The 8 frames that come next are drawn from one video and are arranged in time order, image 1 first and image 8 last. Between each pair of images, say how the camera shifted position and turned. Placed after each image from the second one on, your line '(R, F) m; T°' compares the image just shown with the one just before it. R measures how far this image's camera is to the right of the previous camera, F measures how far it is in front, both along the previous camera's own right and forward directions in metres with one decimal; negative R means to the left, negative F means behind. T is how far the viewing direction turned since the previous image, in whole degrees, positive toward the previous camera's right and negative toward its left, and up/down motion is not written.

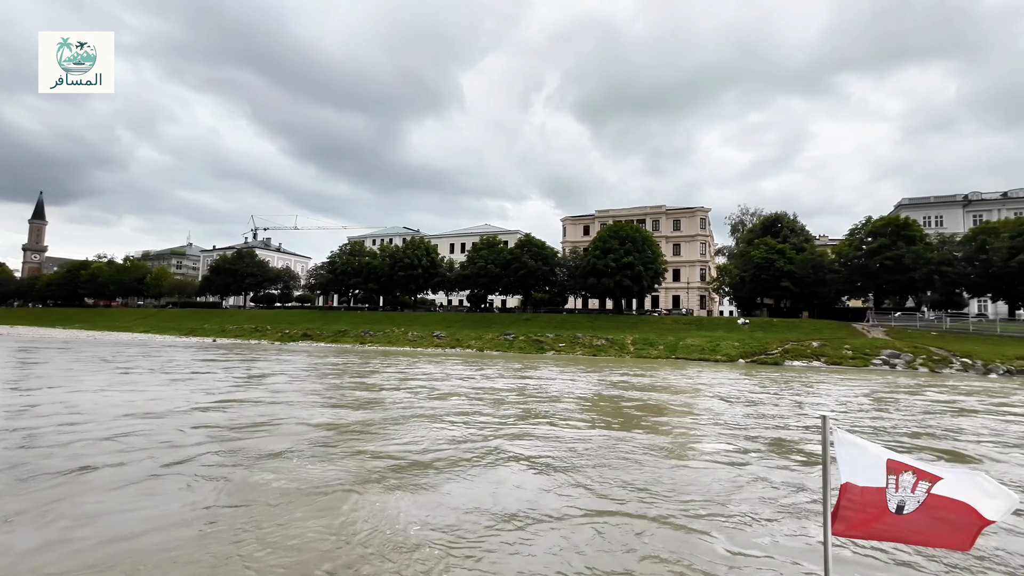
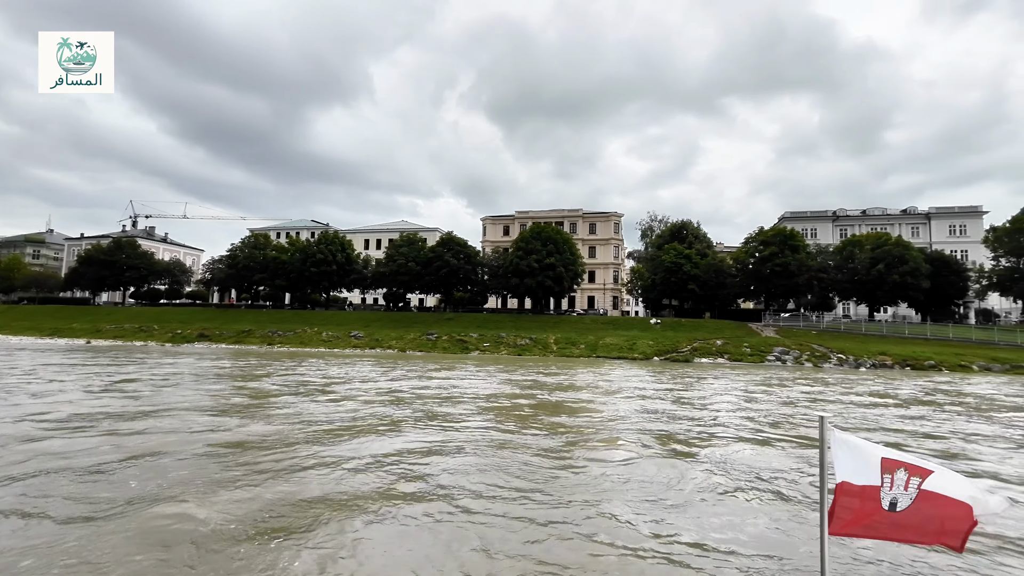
(-0.8, +0.4) m; +10°
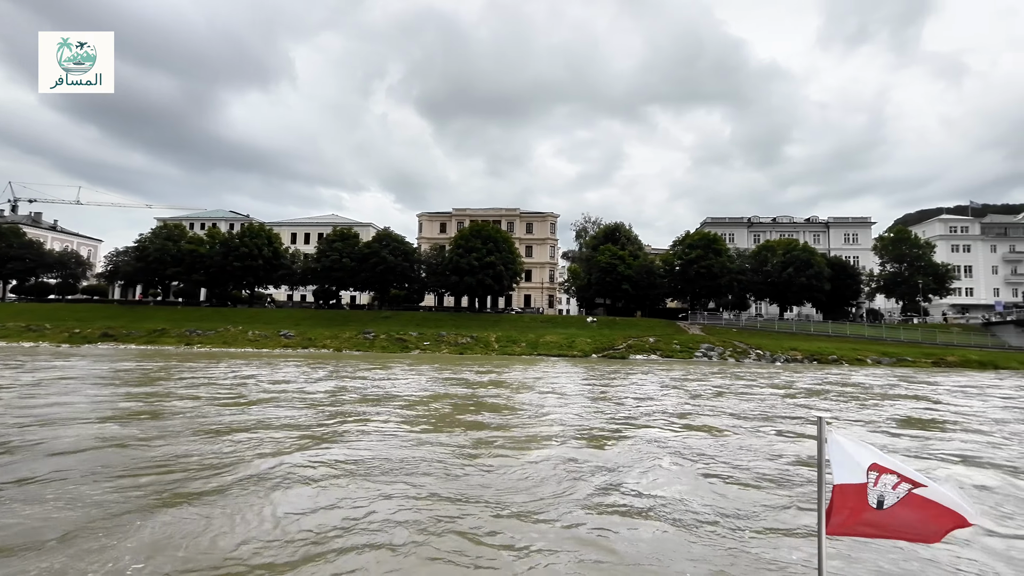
(-0.8, +0.1) m; +8°
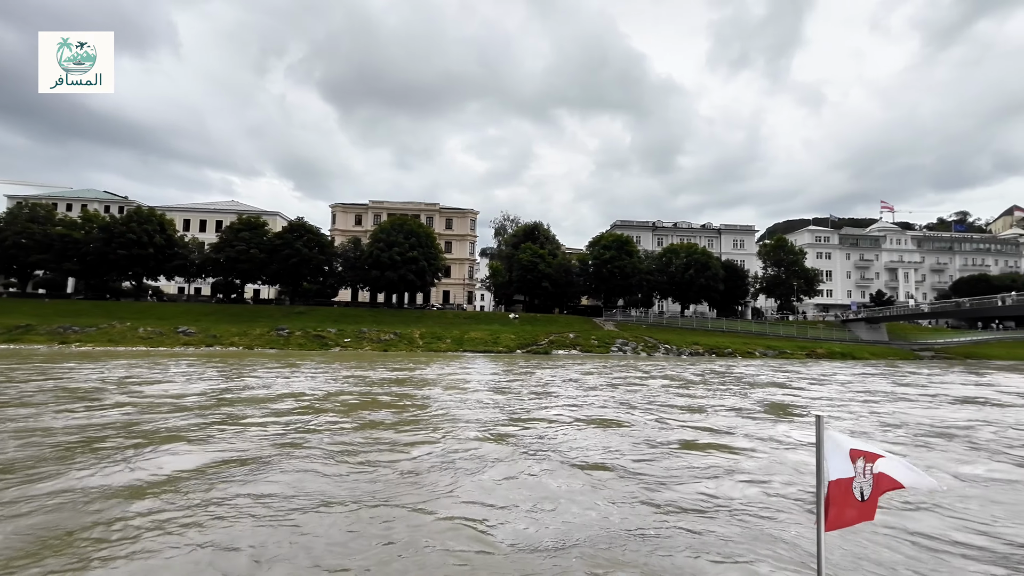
(-1.2, -0.1) m; +11°
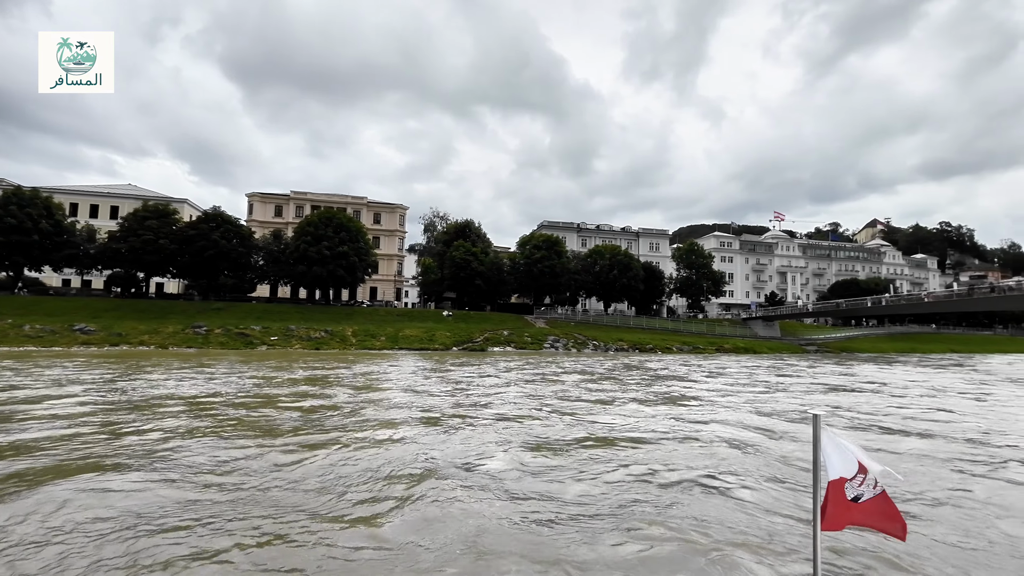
(-1.1, -0.3) m; +9°
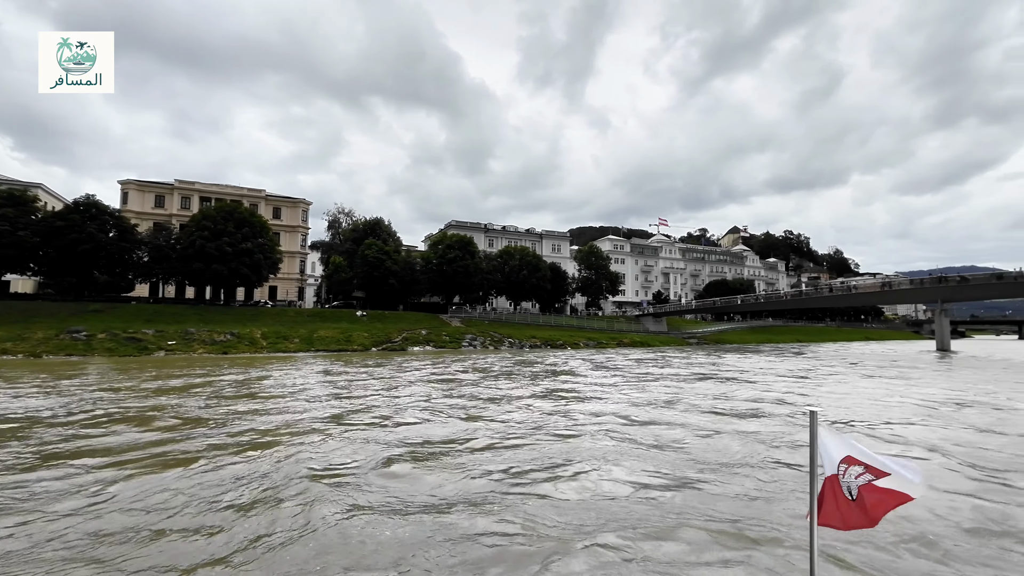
(-1.7, -0.7) m; +12°
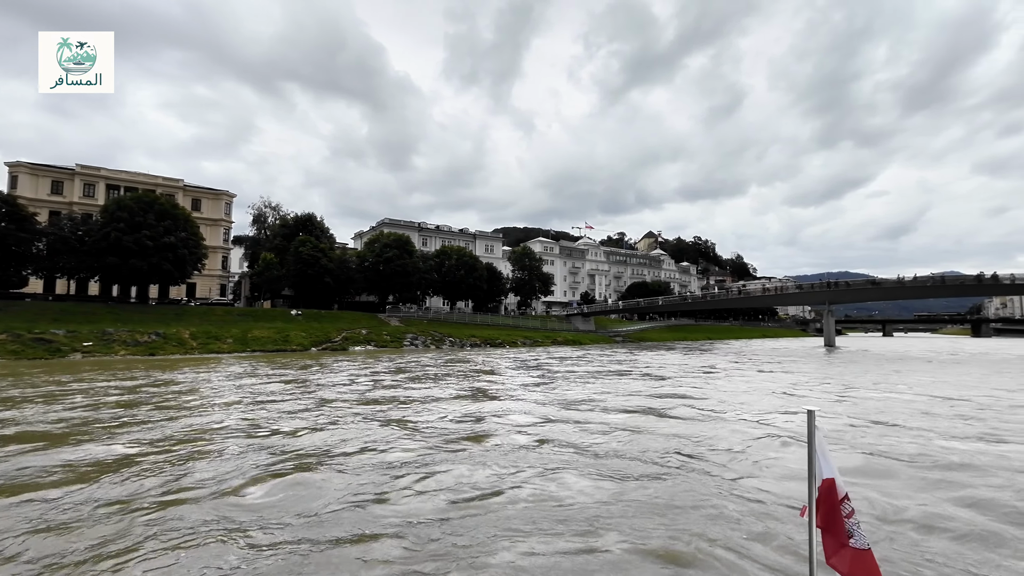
(-1.3, -0.8) m; +9°
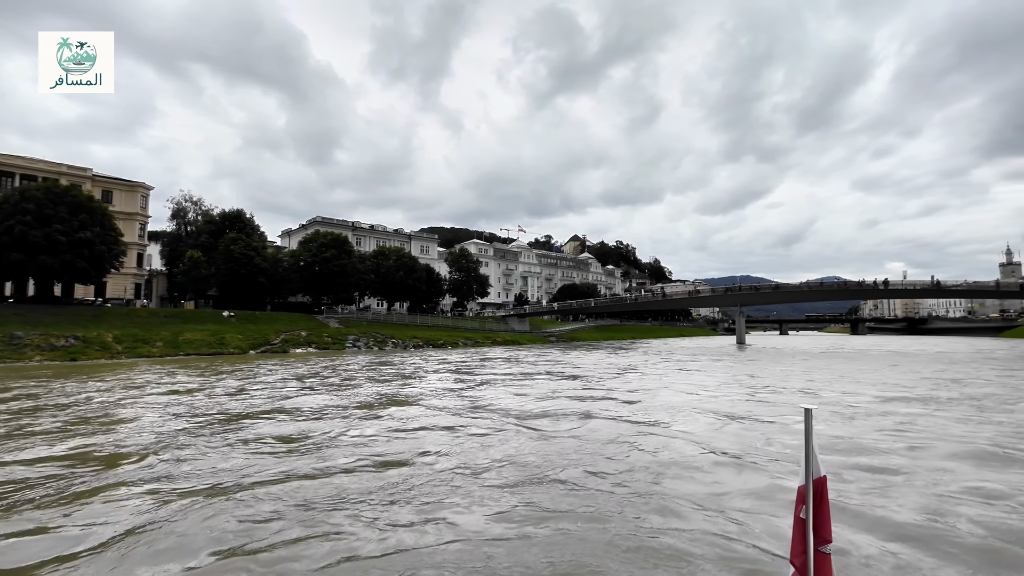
(-1.3, -0.9) m; +8°
